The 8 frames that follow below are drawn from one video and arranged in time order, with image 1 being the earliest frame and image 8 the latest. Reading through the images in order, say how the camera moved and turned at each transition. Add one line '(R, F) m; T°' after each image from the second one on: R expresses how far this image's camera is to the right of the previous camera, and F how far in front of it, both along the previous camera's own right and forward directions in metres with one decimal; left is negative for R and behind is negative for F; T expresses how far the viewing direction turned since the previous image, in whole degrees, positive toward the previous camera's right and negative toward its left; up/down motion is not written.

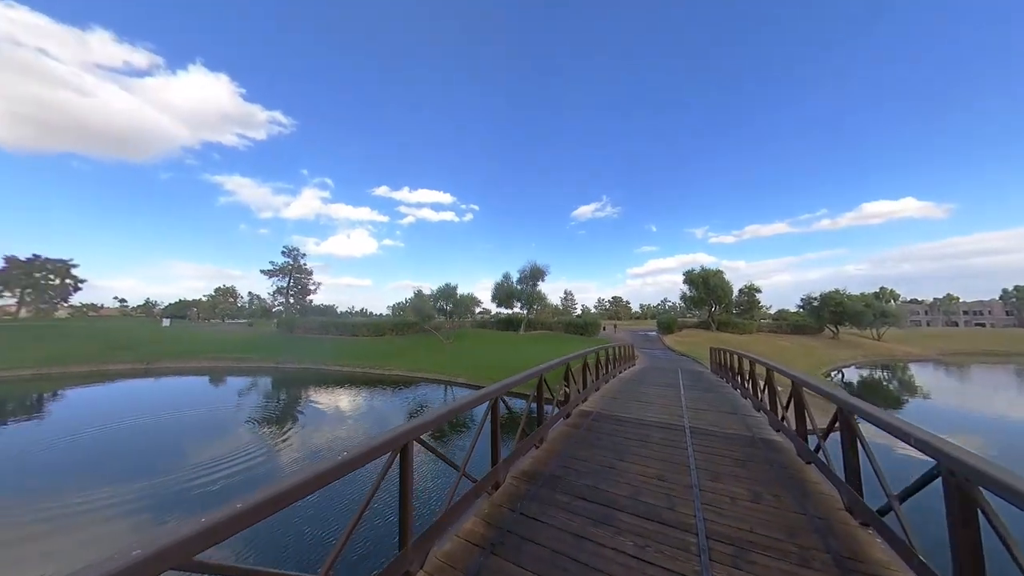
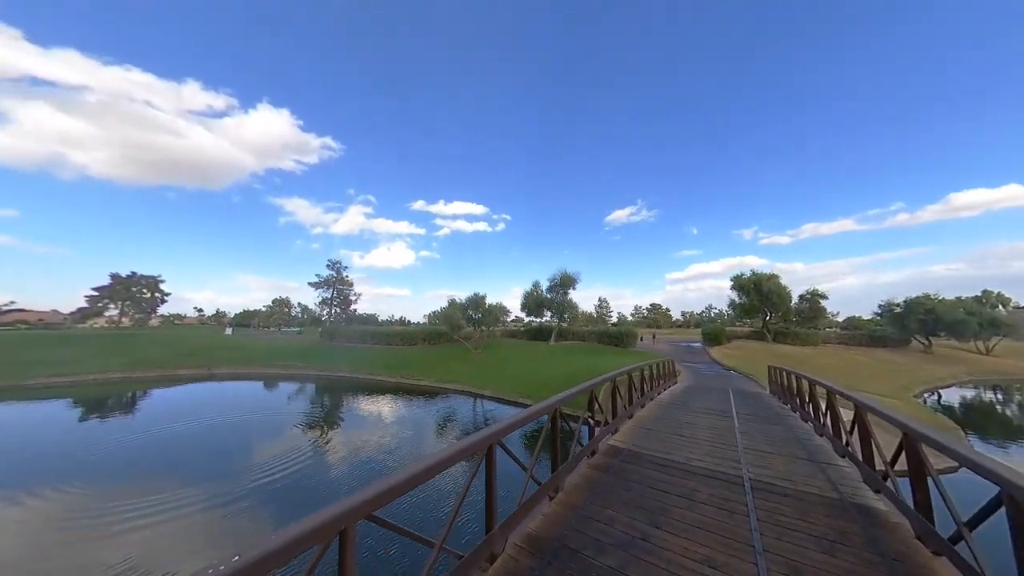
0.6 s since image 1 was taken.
(+0.1, +0.2) m; -6°
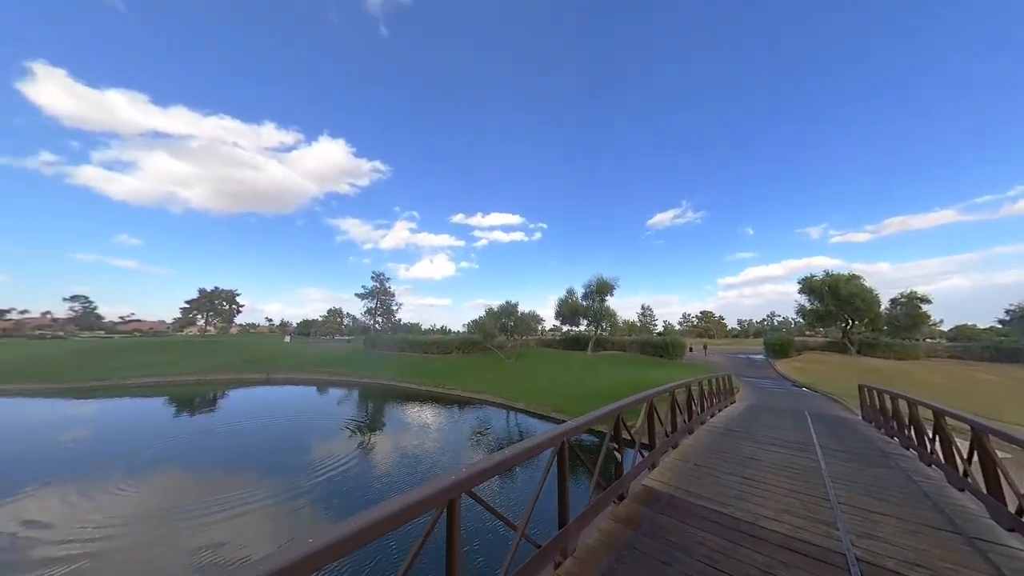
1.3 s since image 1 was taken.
(+0.2, +0.3) m; -7°
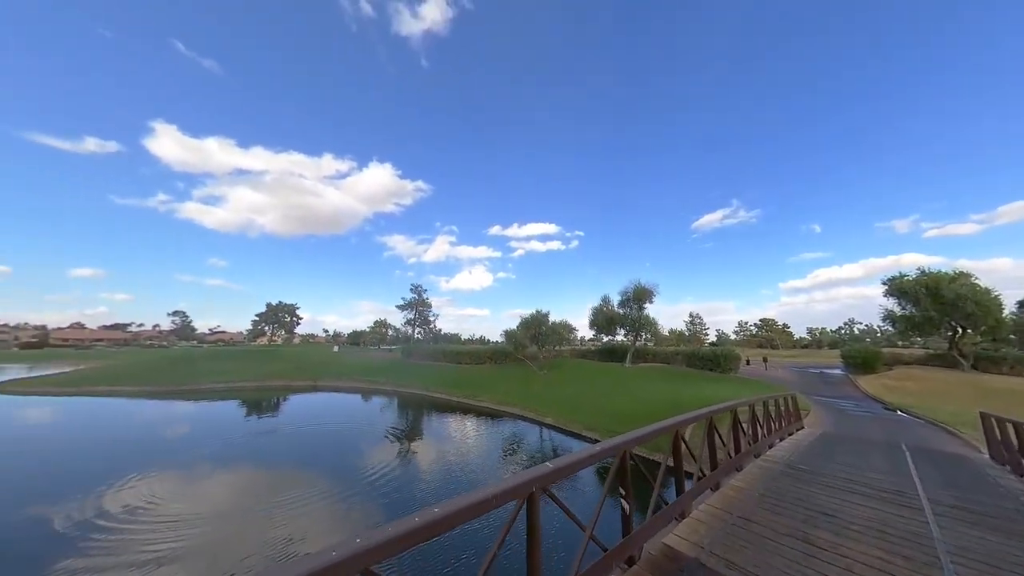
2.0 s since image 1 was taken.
(+0.2, +0.2) m; -7°
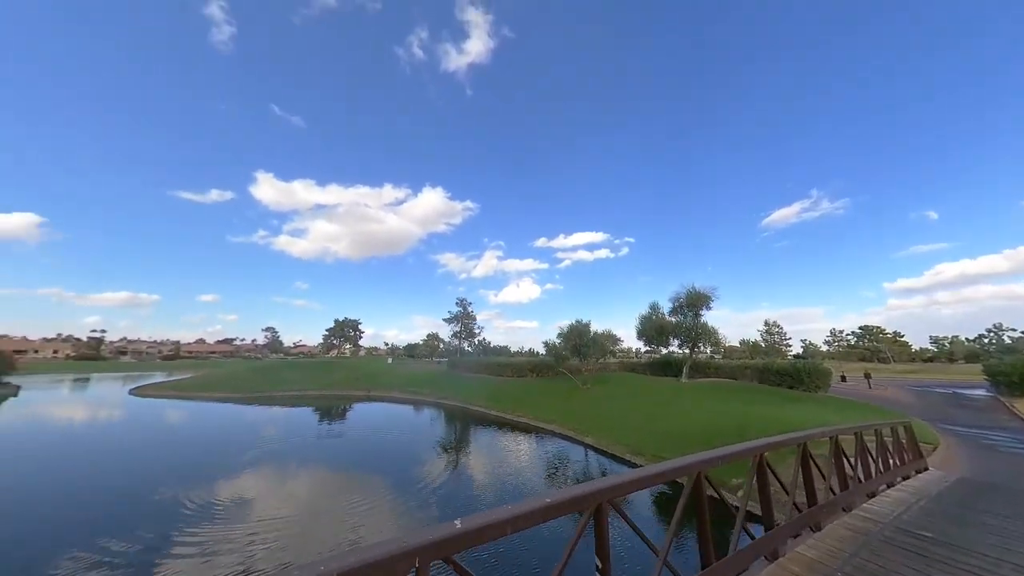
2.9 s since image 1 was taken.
(+0.3, +0.3) m; -9°
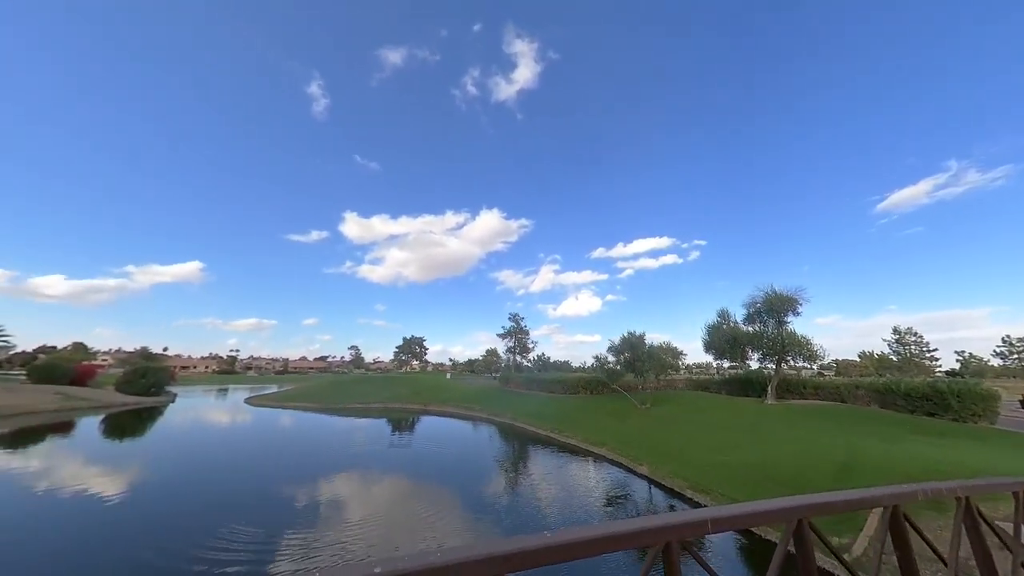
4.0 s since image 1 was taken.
(+0.5, +0.2) m; -11°
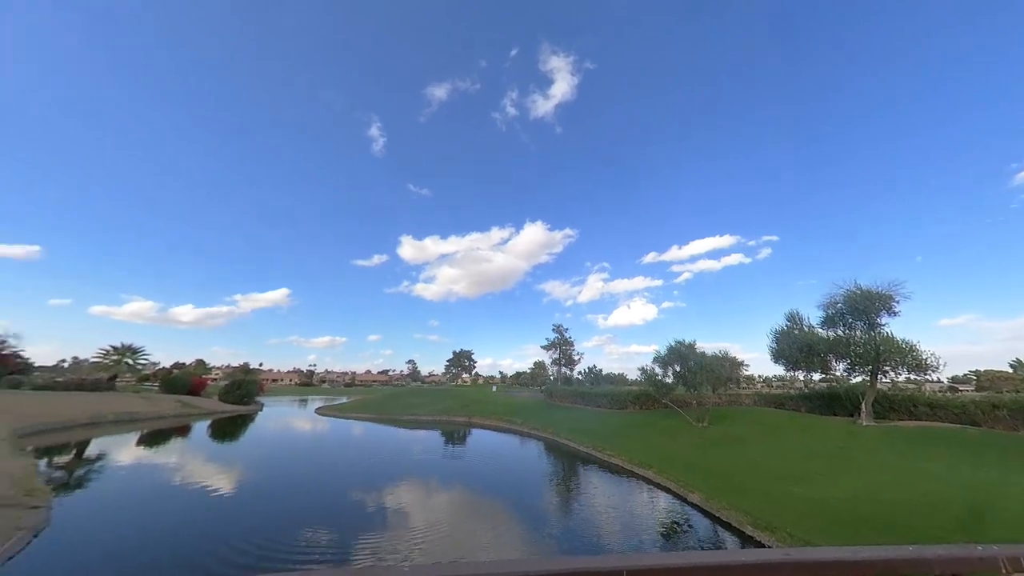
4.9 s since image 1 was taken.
(+0.4, +0.1) m; -9°
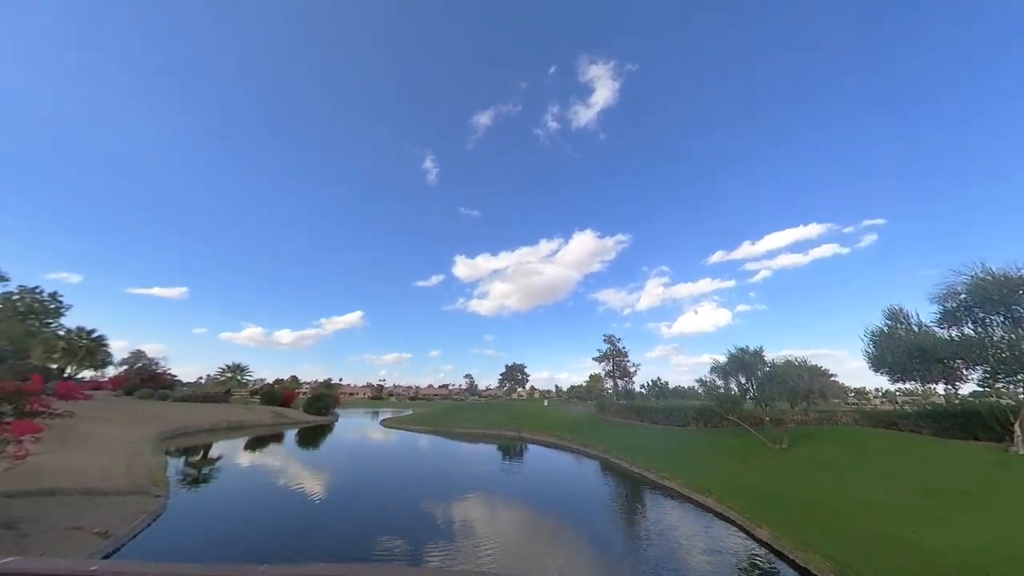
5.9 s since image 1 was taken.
(+0.5, 0.0) m; -10°
